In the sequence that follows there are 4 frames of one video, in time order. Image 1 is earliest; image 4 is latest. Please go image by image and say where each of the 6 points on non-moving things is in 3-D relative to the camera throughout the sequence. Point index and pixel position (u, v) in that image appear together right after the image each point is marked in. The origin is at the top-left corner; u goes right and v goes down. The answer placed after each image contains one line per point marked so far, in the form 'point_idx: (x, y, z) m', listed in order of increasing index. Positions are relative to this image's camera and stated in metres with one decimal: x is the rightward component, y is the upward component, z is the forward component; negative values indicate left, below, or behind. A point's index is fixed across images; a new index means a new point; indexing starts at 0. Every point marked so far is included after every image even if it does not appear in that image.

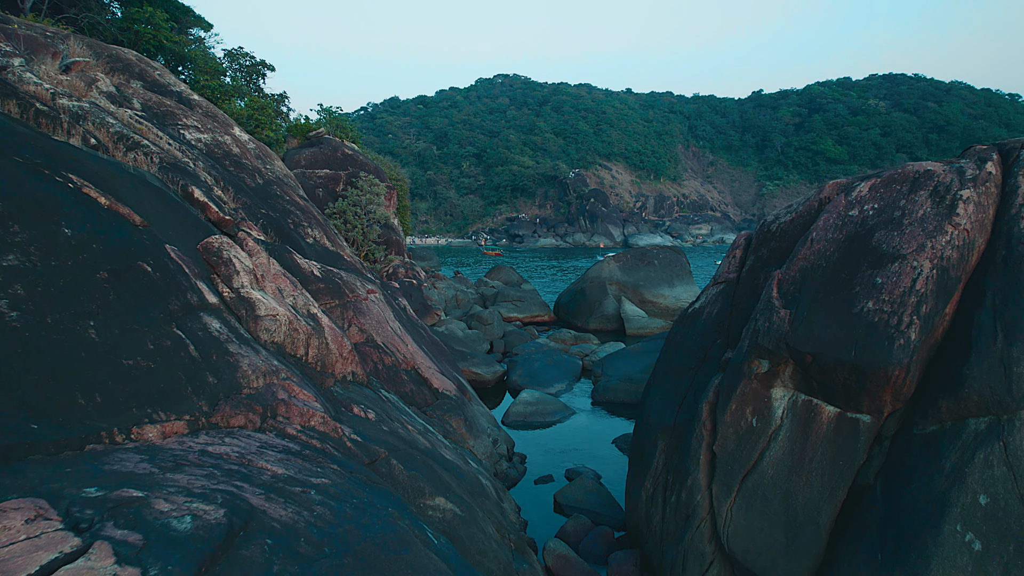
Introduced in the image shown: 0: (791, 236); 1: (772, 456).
0: (+3.0, +0.6, +5.7) m
1: (+2.5, -1.6, +5.0) m
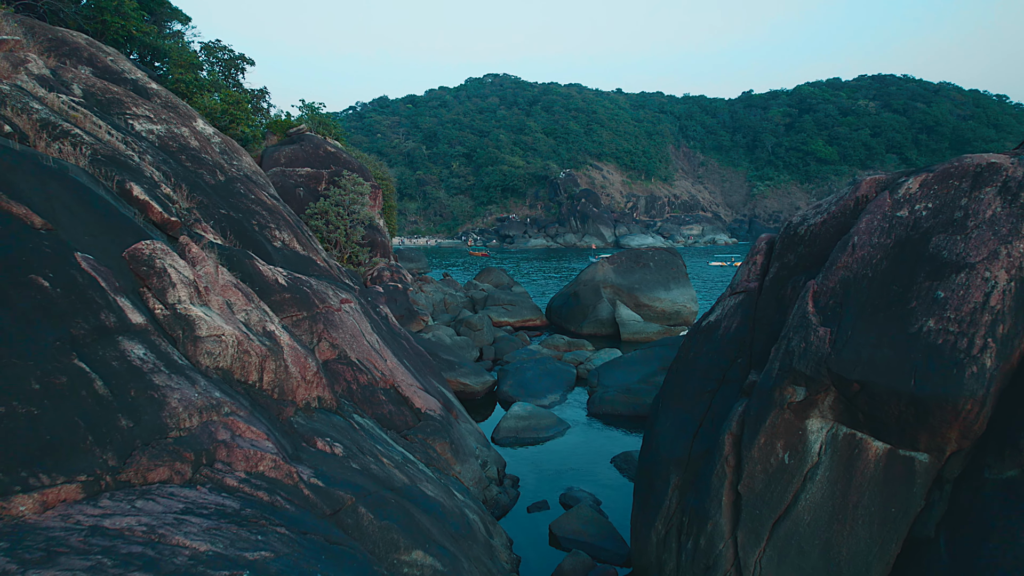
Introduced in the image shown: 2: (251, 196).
0: (+2.9, +0.4, +4.9) m
1: (+2.4, -1.7, +4.2) m
2: (-3.9, +1.4, +7.9) m
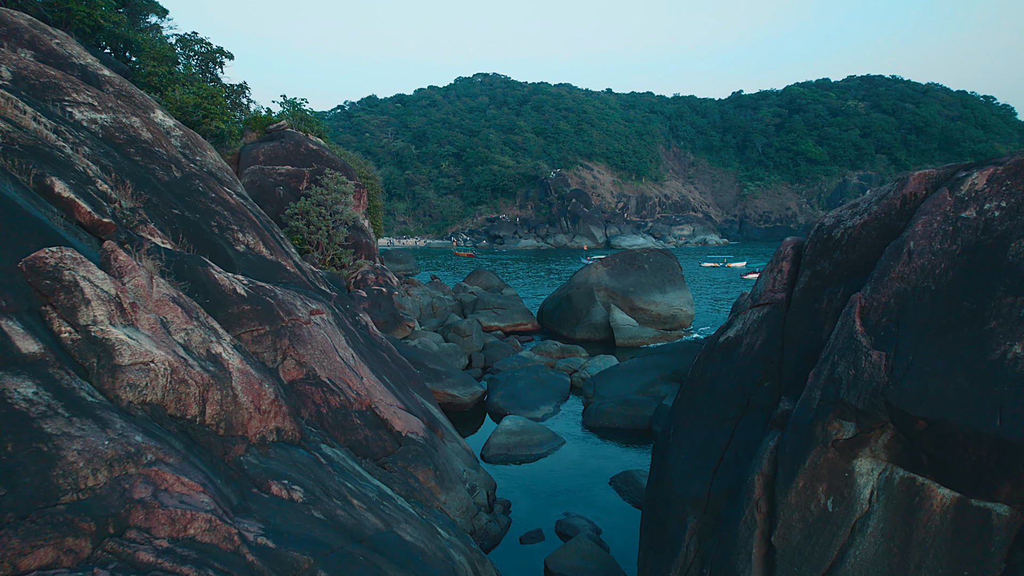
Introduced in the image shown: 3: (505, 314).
0: (+2.8, +0.3, +4.2) m
1: (+2.3, -1.8, +3.5) m
2: (-4.0, +1.3, +7.1) m
3: (-0.3, -1.0, +19.9) m
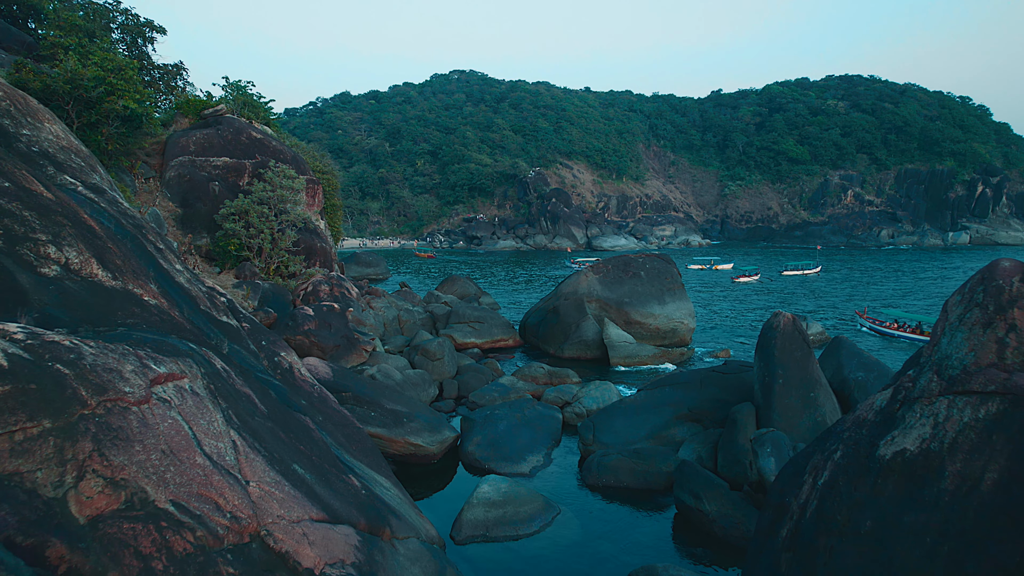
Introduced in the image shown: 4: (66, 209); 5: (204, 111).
0: (+2.8, 0.0, +1.9) m
1: (+2.3, -2.2, +1.1) m
2: (-4.2, +0.9, +4.4) m
3: (-1.0, -1.3, +17.4) m
4: (-4.0, +0.7, +4.7) m
5: (-9.8, +5.6, +16.6) m
